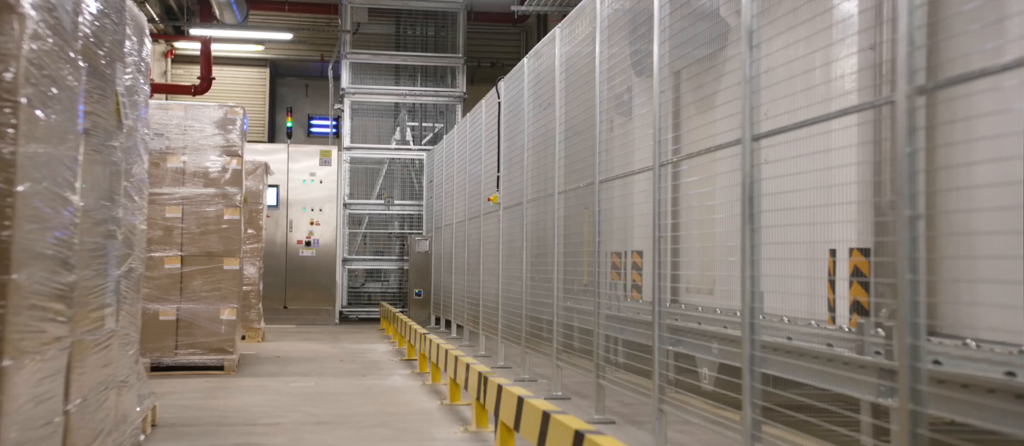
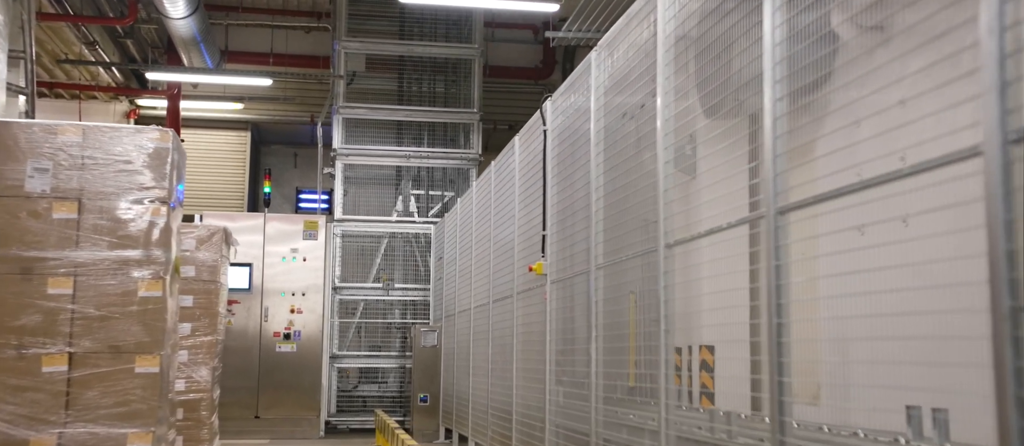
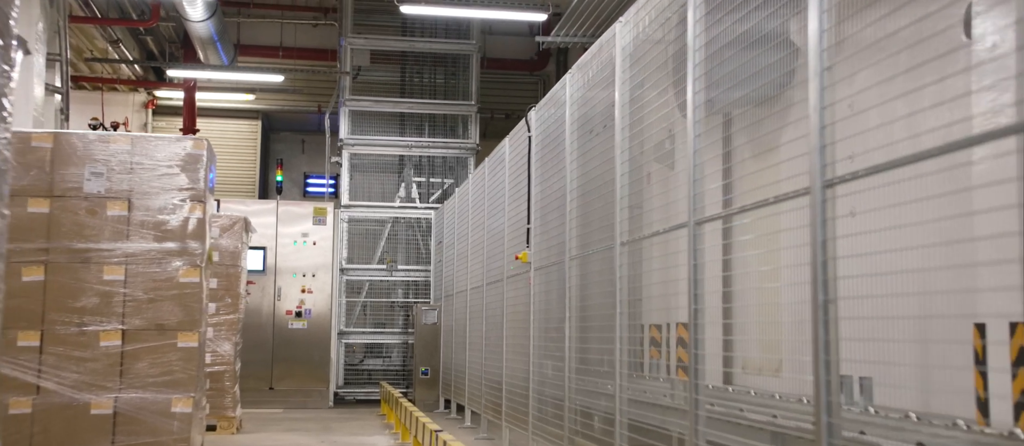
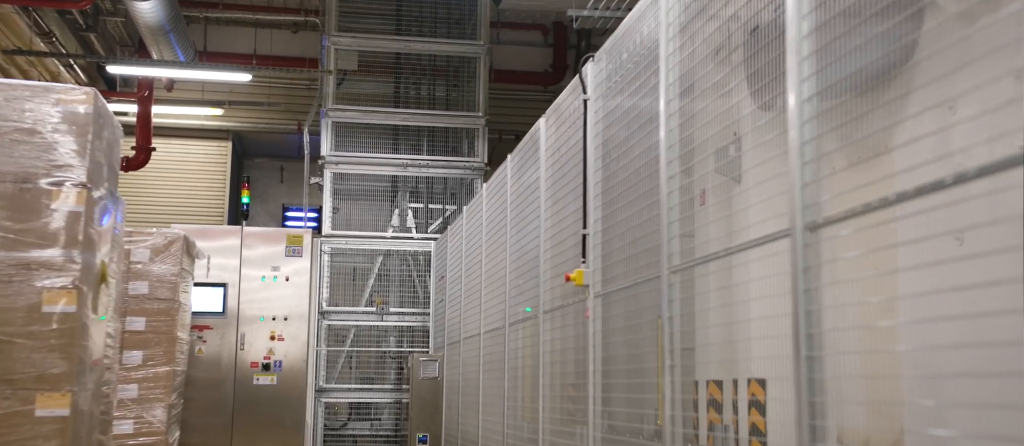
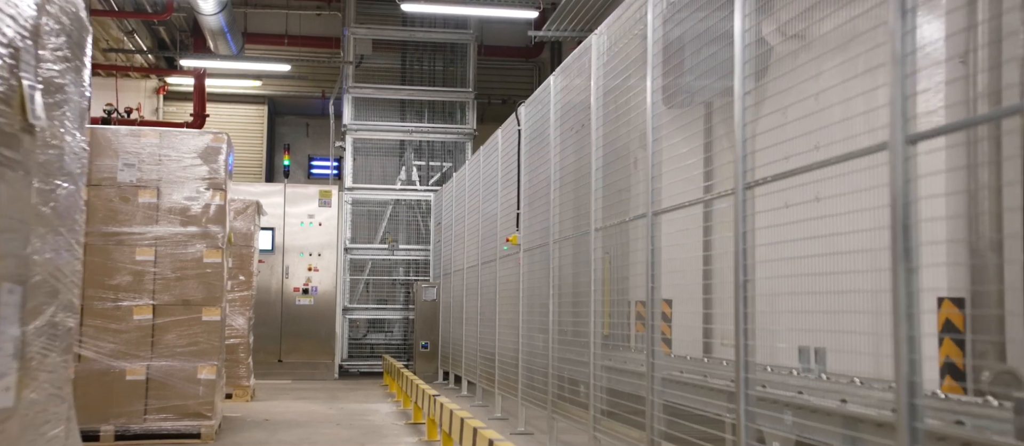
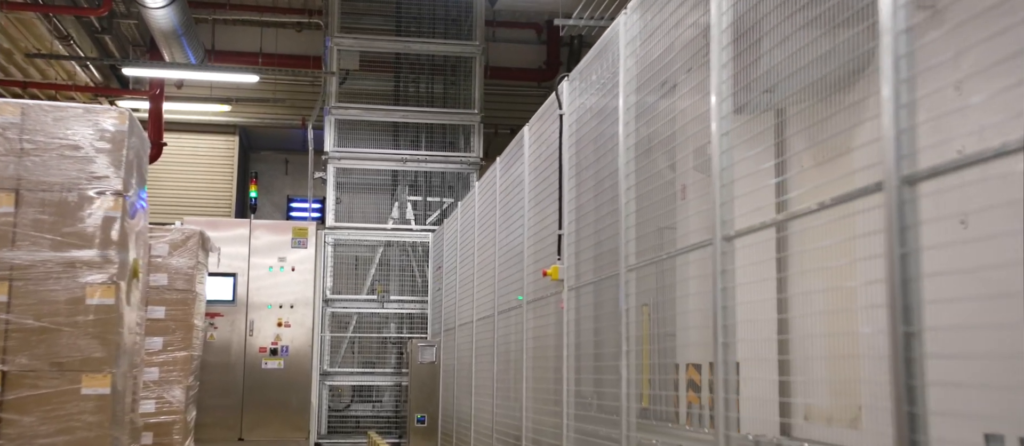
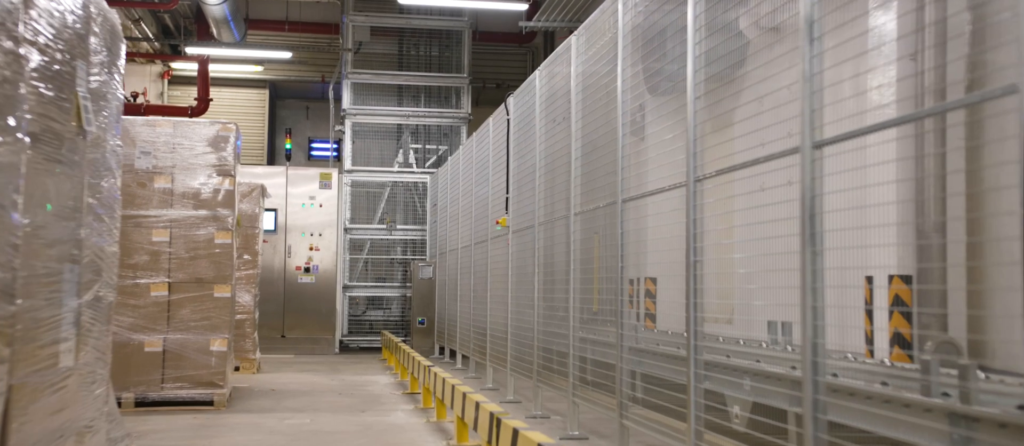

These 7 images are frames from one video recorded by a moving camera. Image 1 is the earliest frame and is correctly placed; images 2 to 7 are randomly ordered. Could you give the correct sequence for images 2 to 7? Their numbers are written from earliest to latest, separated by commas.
7, 5, 3, 2, 6, 4
